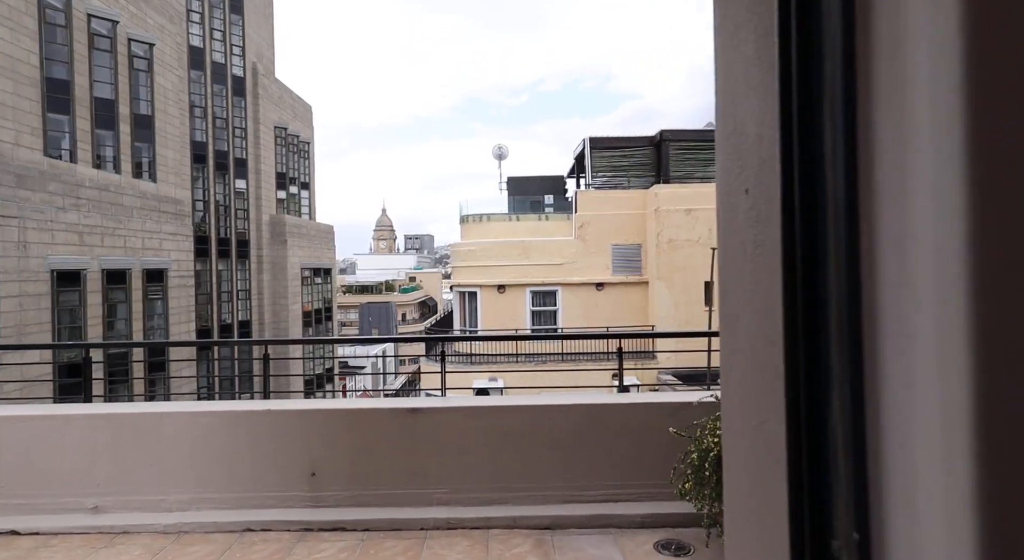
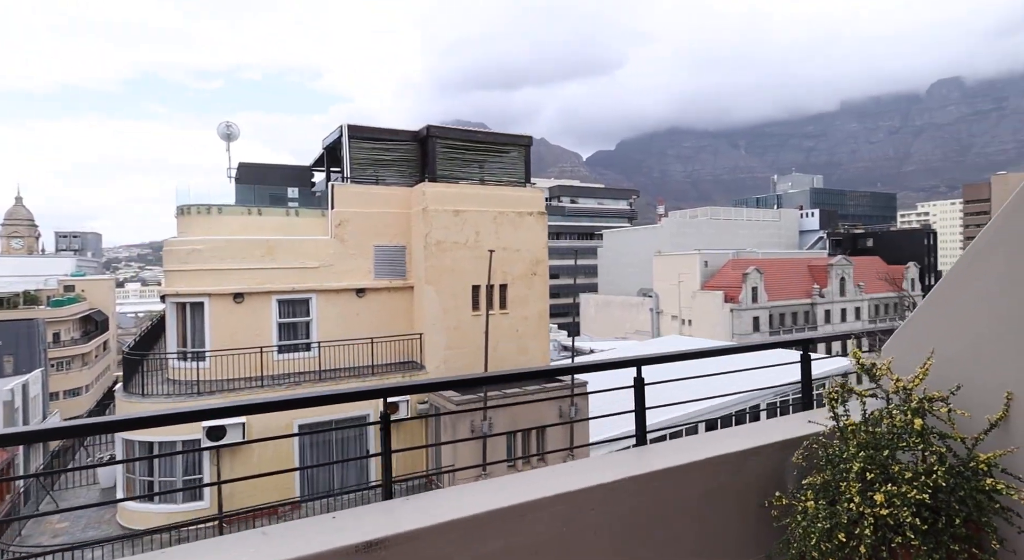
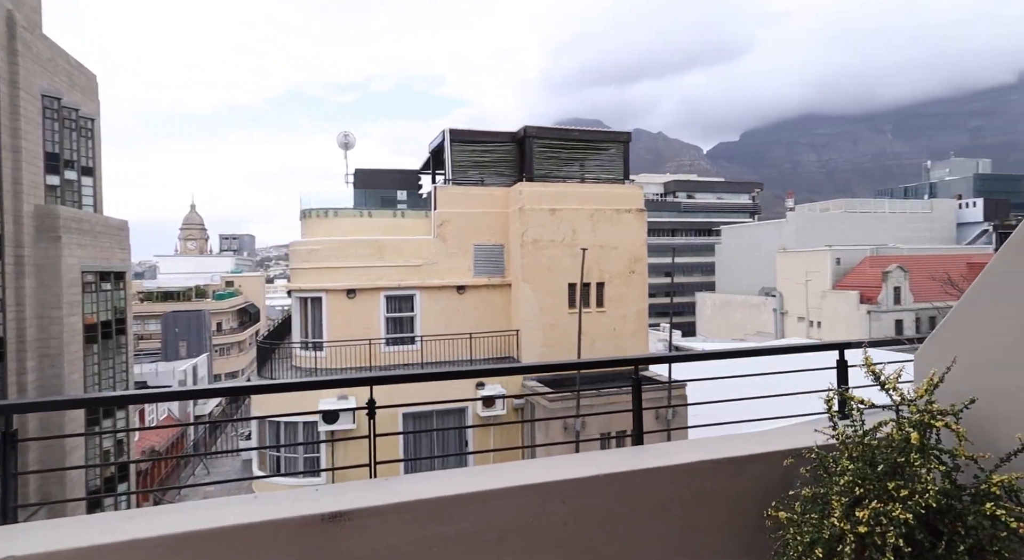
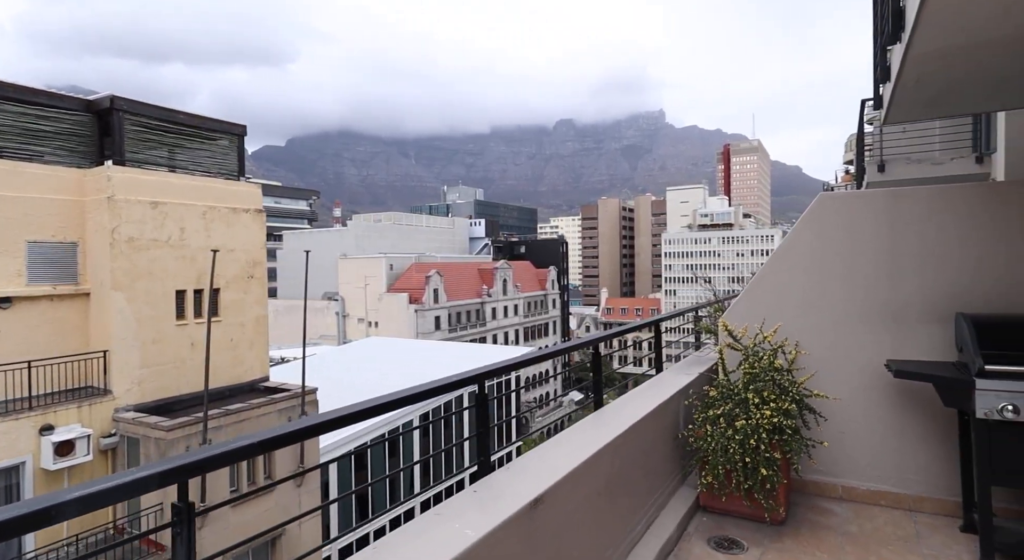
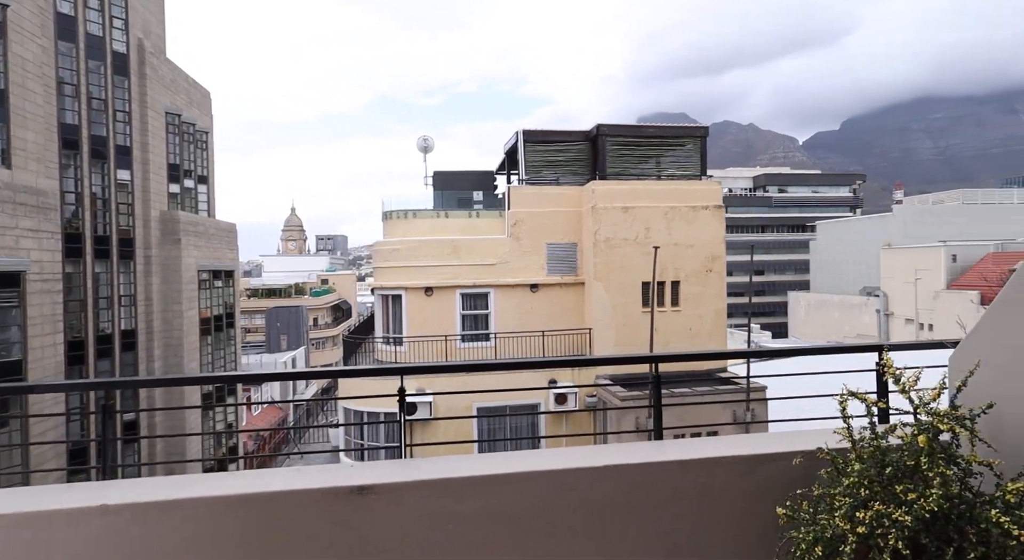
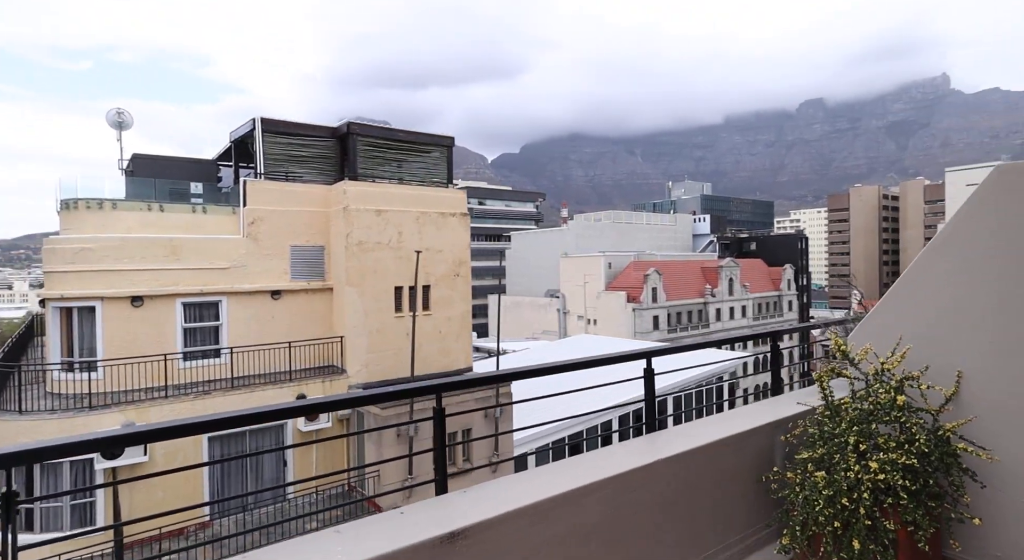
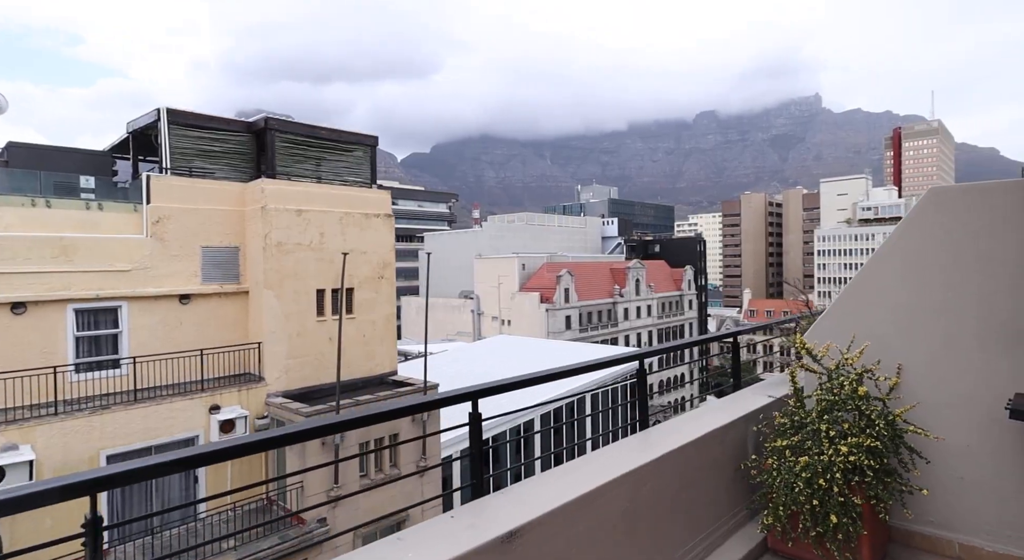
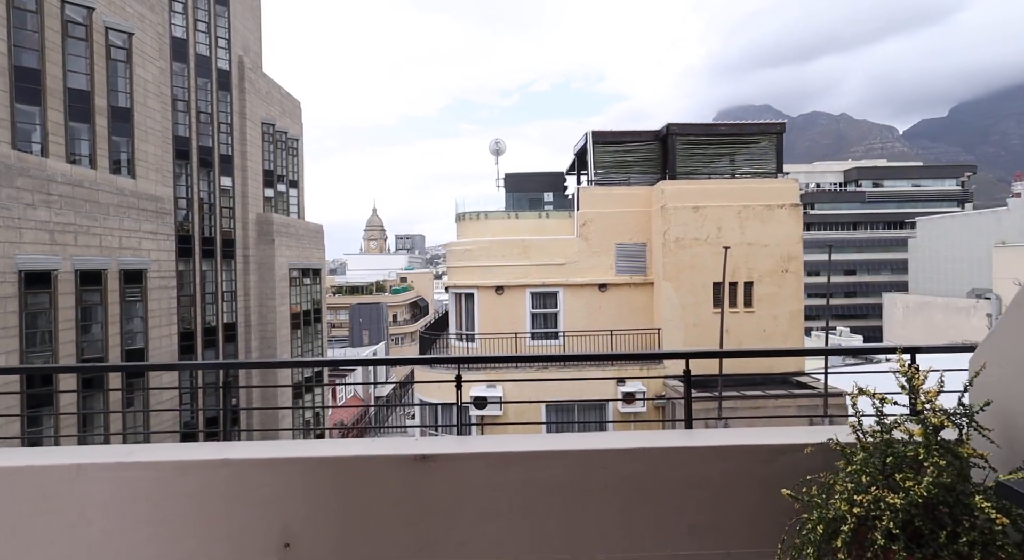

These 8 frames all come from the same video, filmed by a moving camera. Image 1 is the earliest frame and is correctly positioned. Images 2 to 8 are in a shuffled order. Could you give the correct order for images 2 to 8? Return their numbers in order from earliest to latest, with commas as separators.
8, 5, 3, 2, 6, 7, 4
